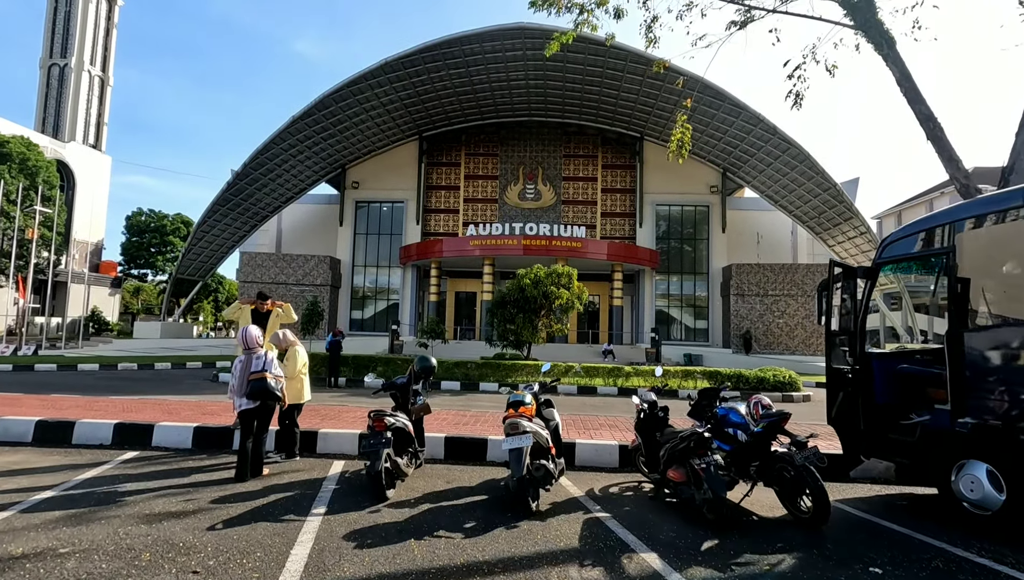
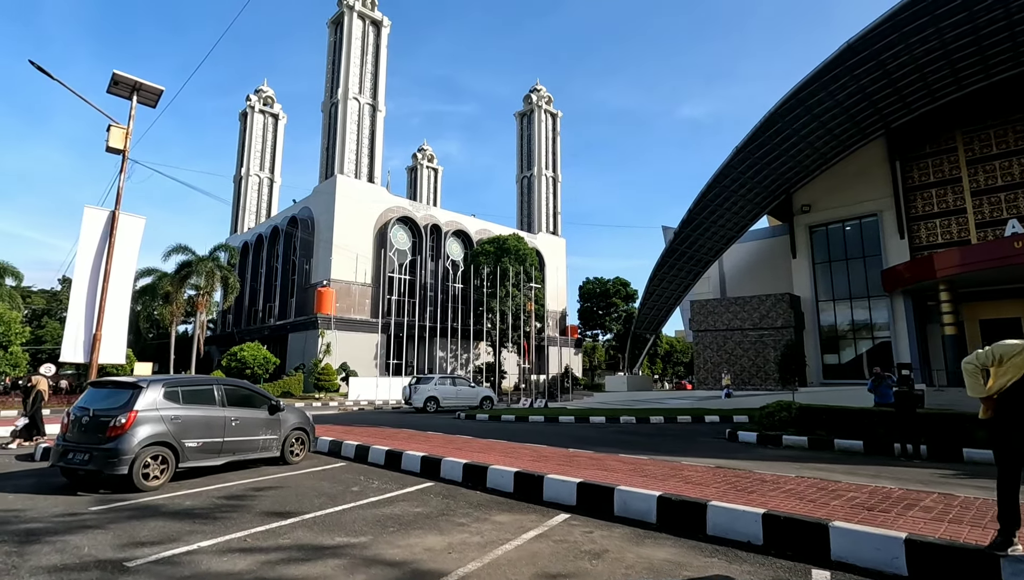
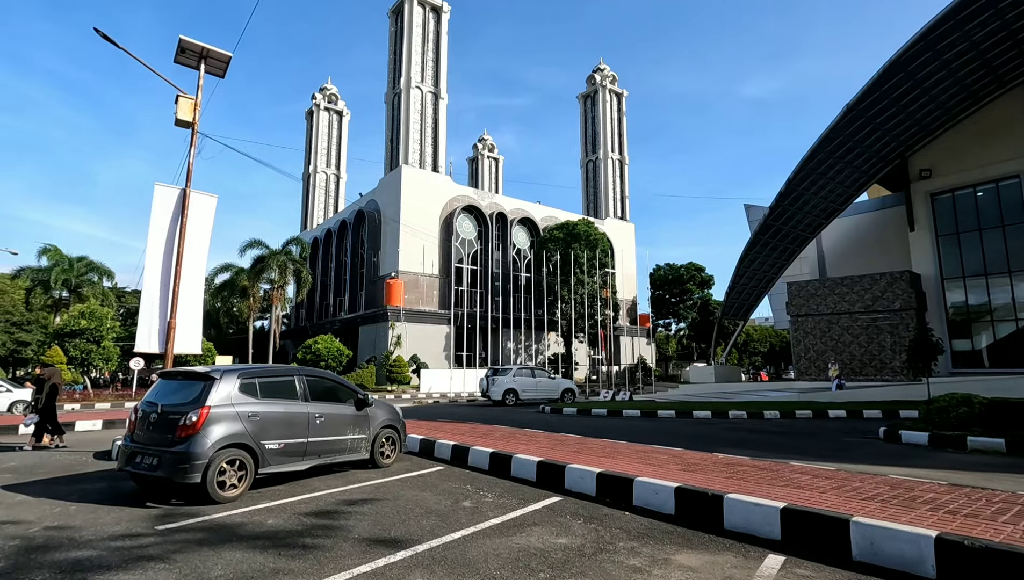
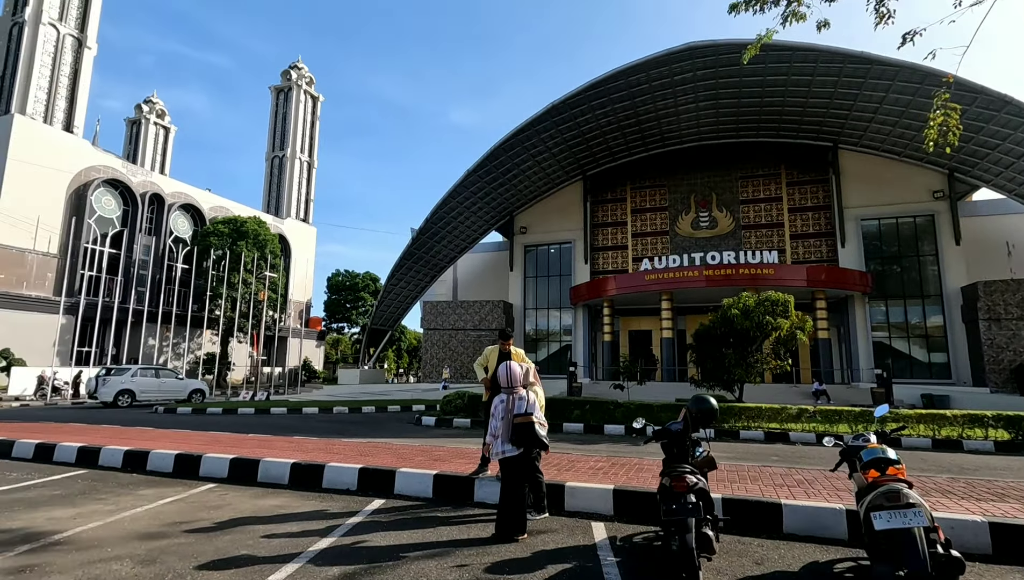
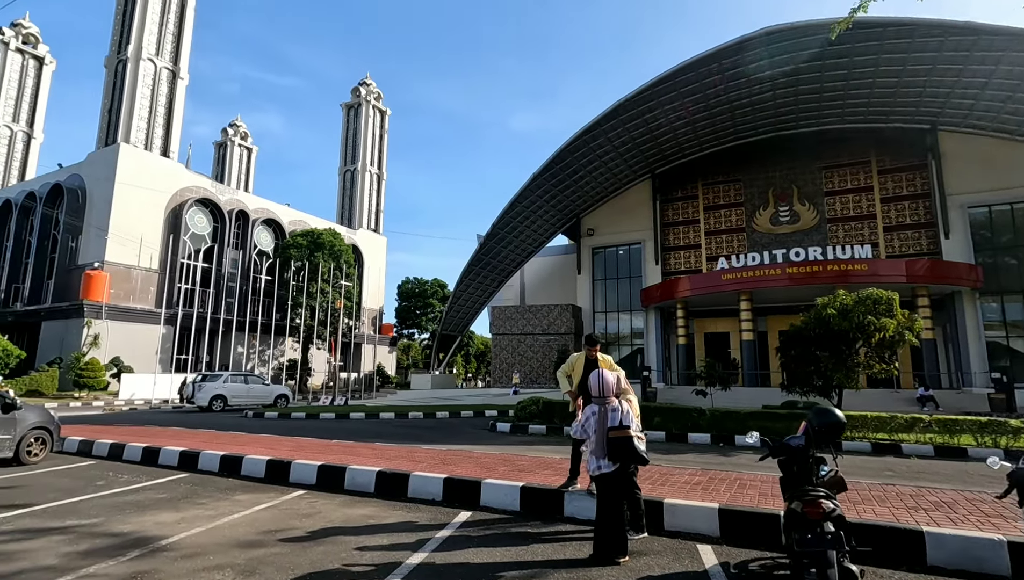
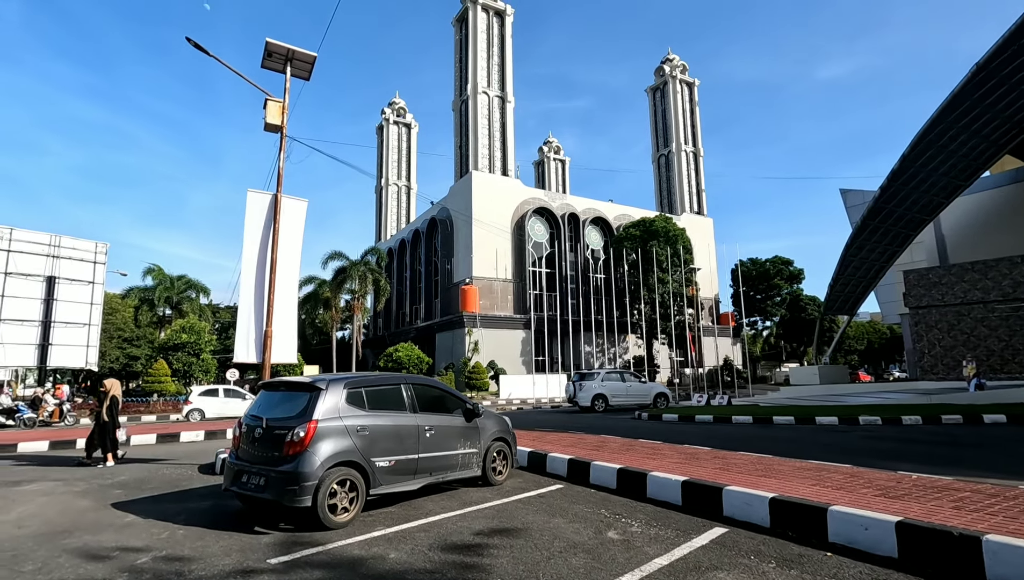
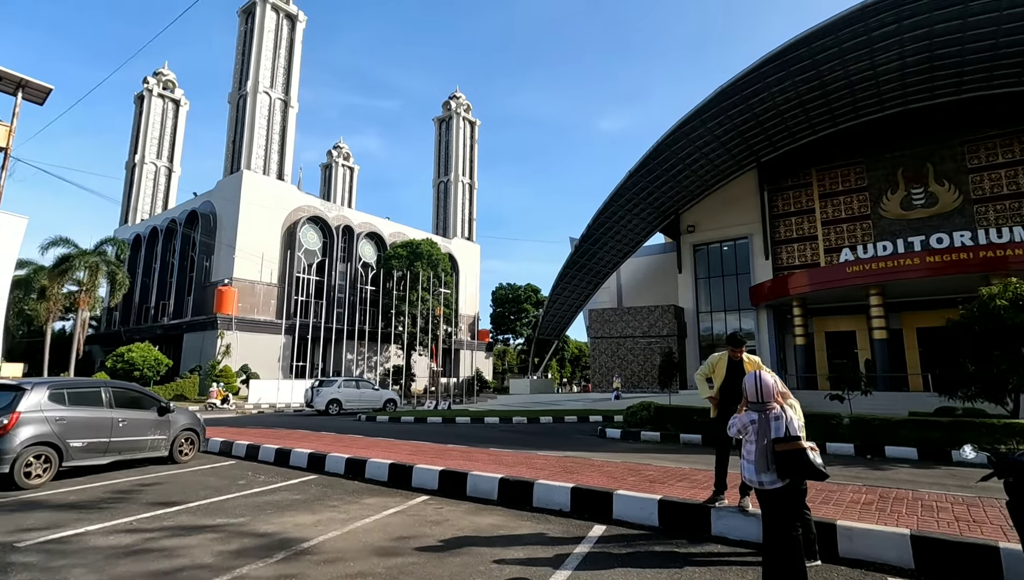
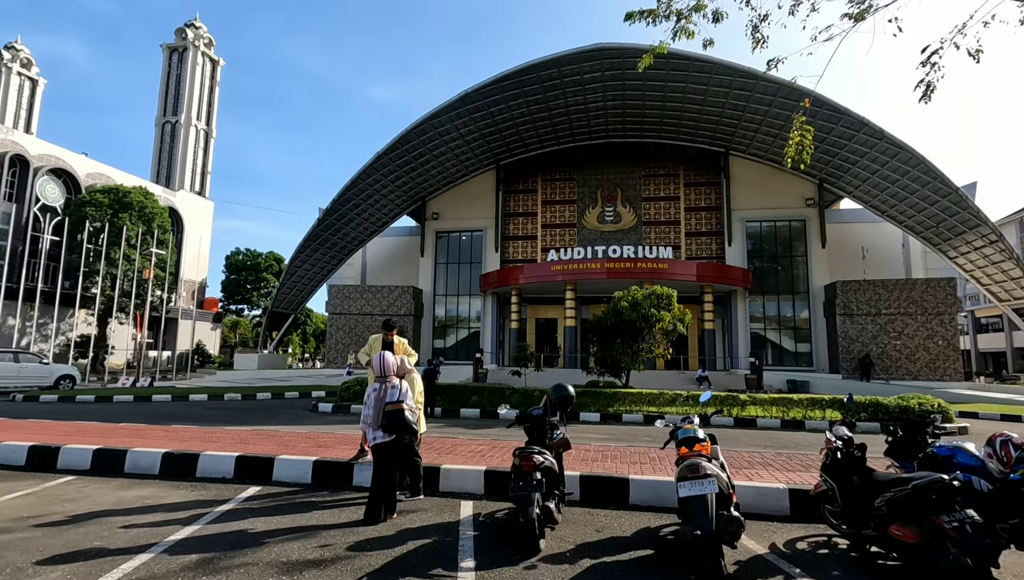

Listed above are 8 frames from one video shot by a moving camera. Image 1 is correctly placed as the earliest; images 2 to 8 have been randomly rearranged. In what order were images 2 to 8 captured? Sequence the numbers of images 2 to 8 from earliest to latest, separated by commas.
8, 4, 5, 7, 2, 3, 6
